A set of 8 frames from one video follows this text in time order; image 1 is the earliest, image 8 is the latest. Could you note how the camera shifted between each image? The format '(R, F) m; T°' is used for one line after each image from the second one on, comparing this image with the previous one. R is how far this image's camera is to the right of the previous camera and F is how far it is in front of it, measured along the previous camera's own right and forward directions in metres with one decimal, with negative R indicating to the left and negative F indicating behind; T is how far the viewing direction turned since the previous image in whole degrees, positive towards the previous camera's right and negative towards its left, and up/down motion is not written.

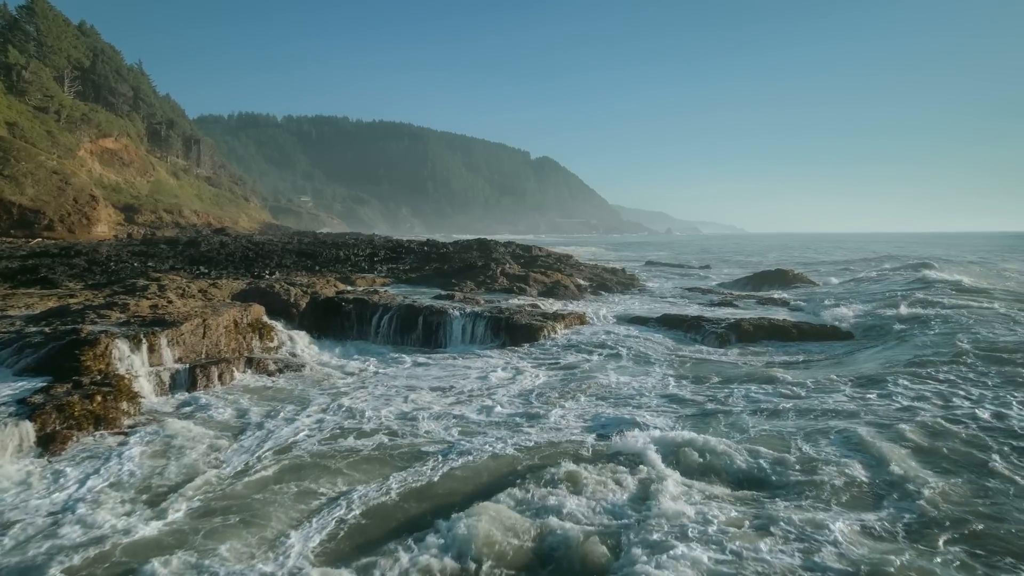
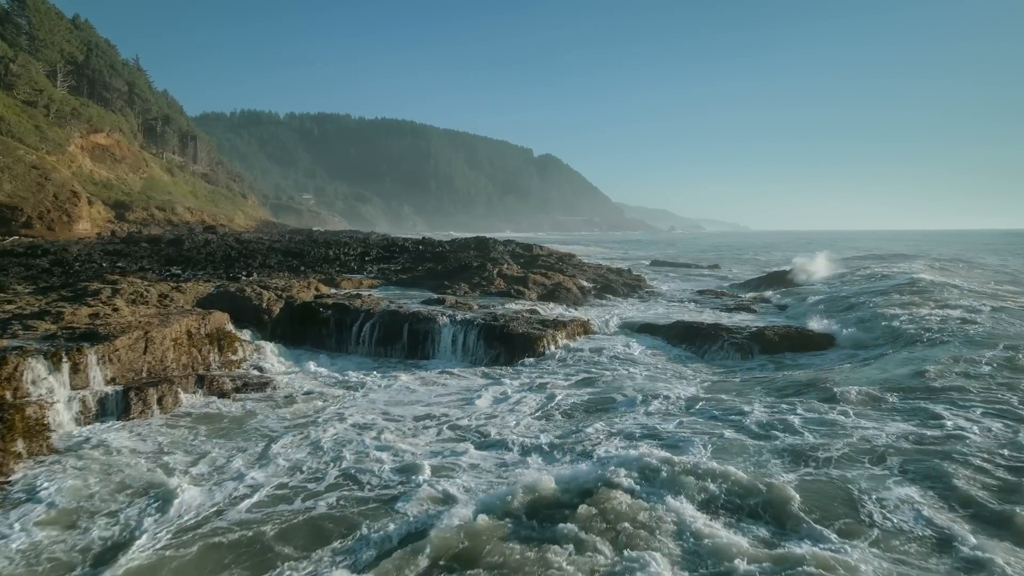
(+0.2, +1.7) m; 0°
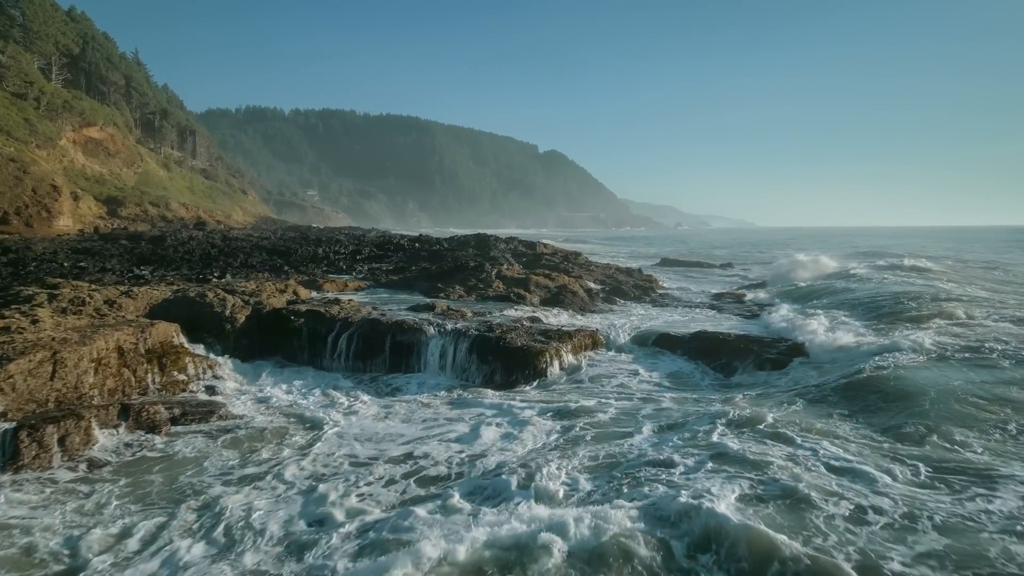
(+0.2, +1.9) m; -1°
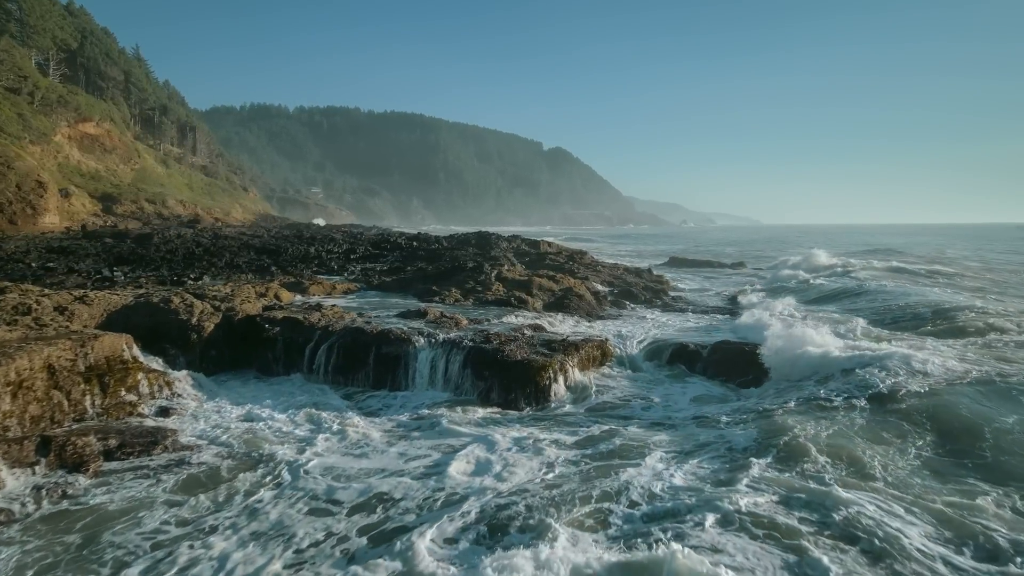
(+0.1, +1.4) m; -1°
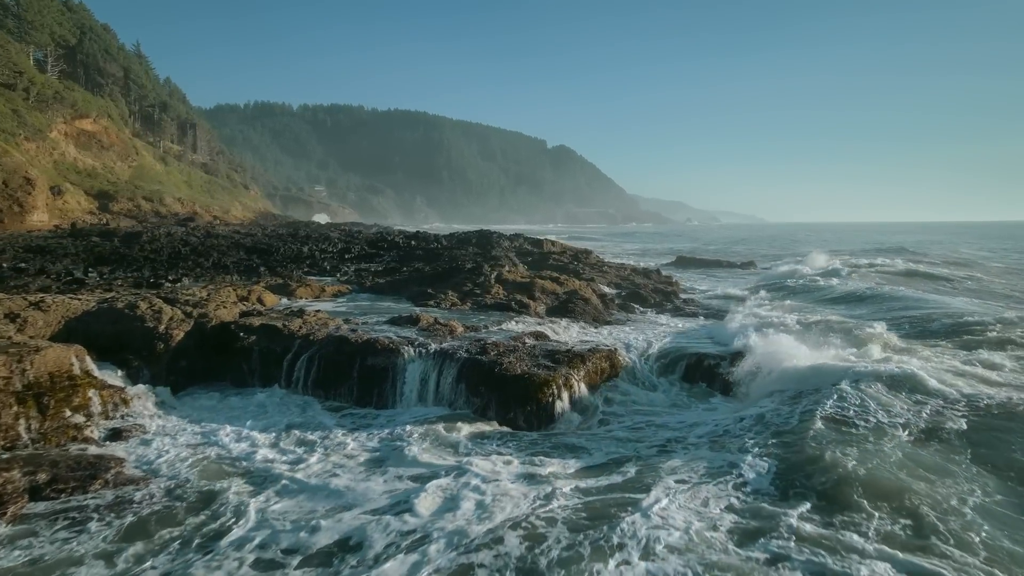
(+0.1, +1.1) m; 0°
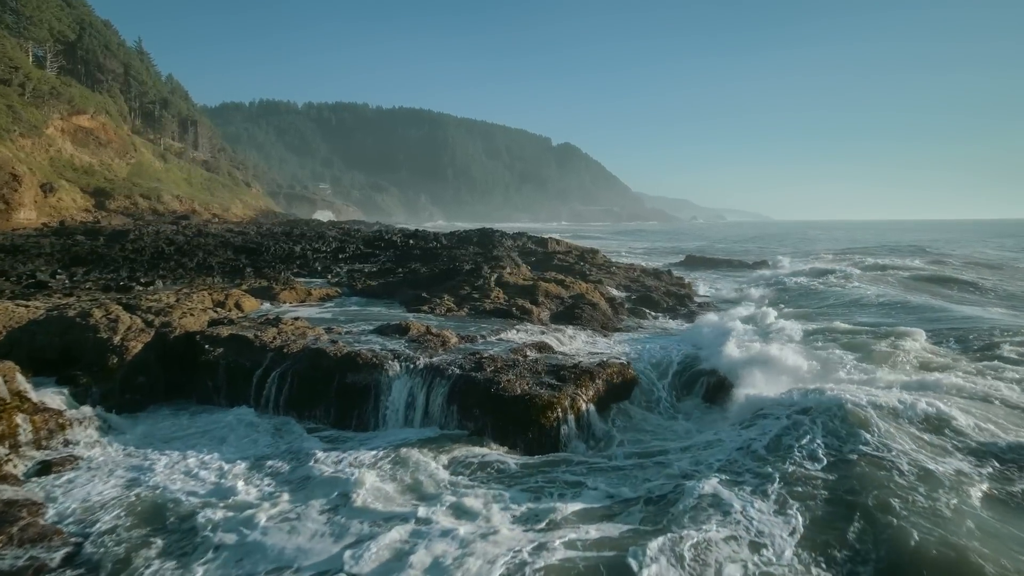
(+0.1, +1.3) m; -1°
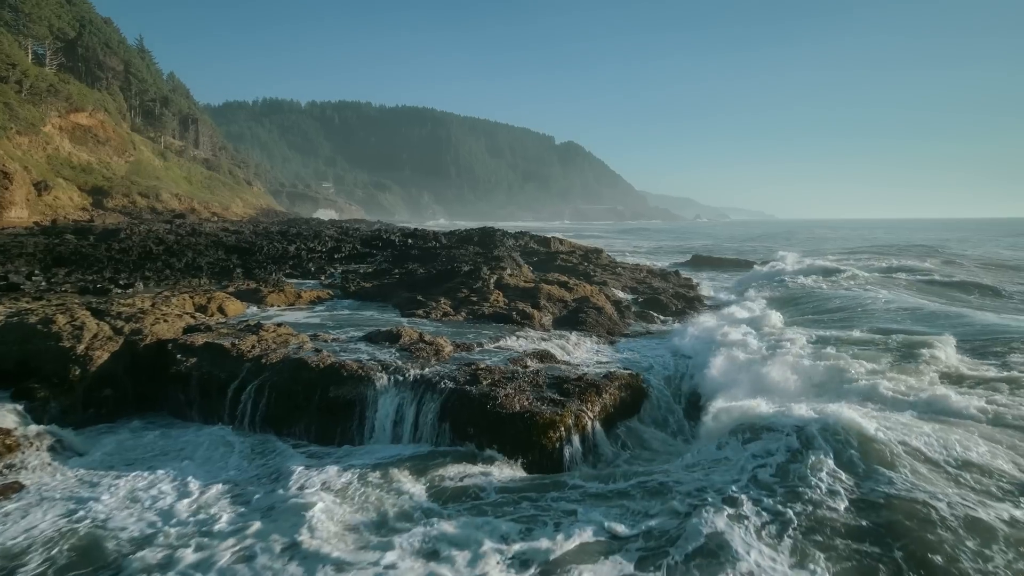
(+0.1, +0.8) m; 0°
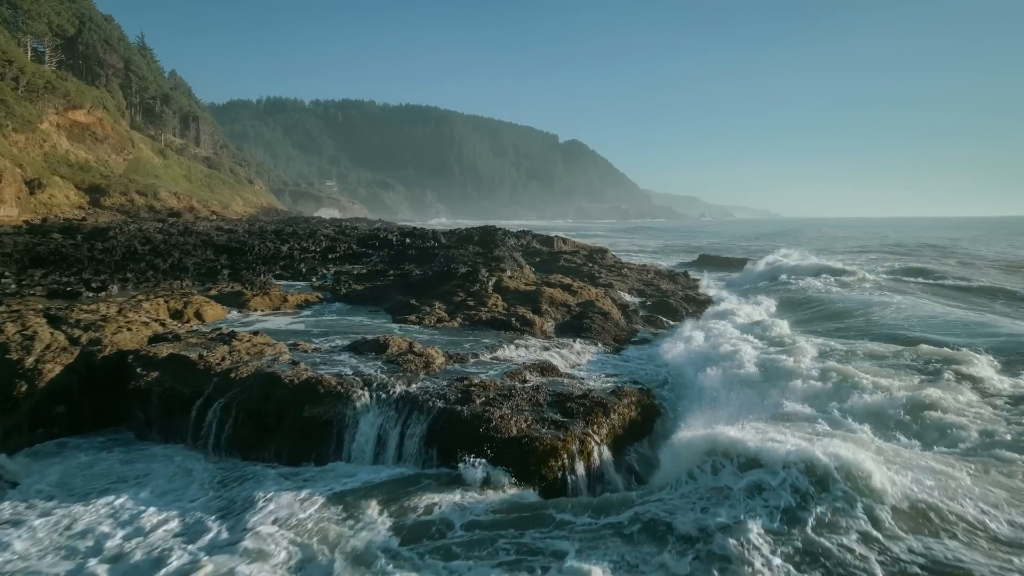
(+0.1, +0.9) m; 0°
